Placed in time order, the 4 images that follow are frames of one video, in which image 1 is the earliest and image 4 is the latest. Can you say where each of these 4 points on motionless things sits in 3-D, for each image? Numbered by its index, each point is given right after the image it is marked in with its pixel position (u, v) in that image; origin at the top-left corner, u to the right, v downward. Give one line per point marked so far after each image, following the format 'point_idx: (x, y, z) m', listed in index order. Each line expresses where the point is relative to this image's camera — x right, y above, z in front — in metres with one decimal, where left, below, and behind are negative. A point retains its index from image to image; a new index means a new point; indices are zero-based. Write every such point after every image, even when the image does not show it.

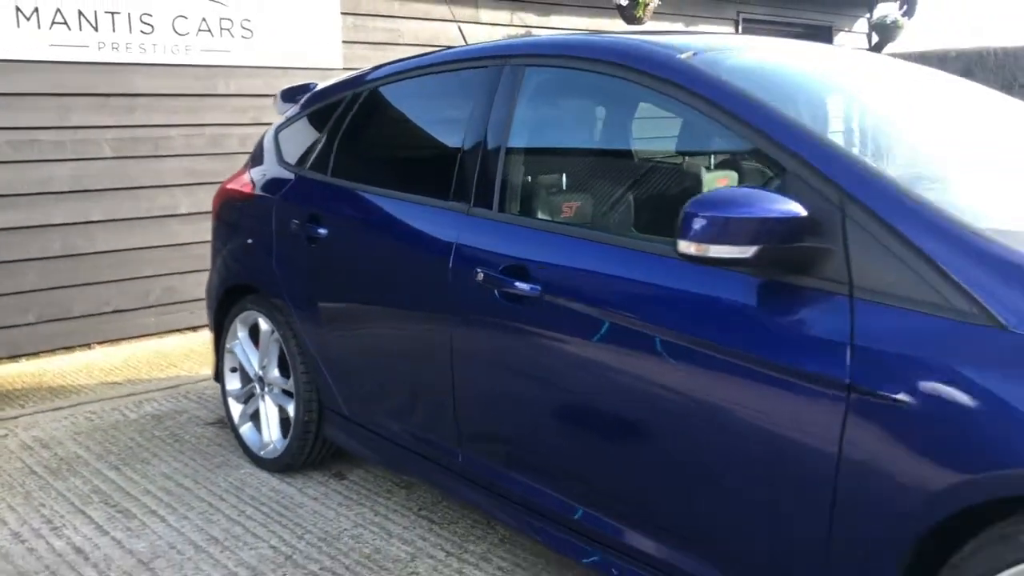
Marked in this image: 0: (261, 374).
0: (-0.9, -0.3, +3.5) m
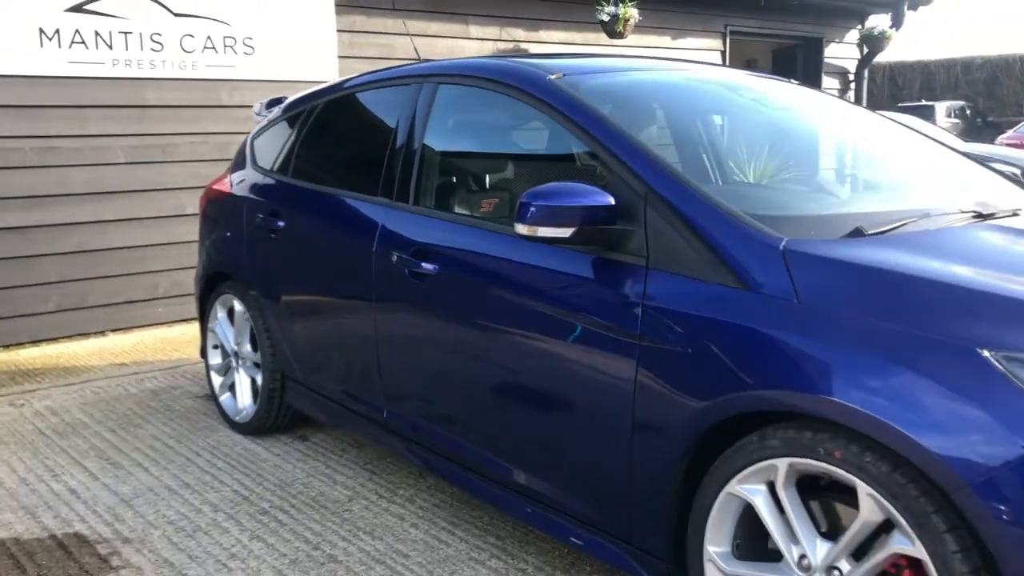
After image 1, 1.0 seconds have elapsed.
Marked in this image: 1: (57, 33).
0: (-1.2, -0.3, +4.1) m
1: (-2.7, +1.5, +5.6) m
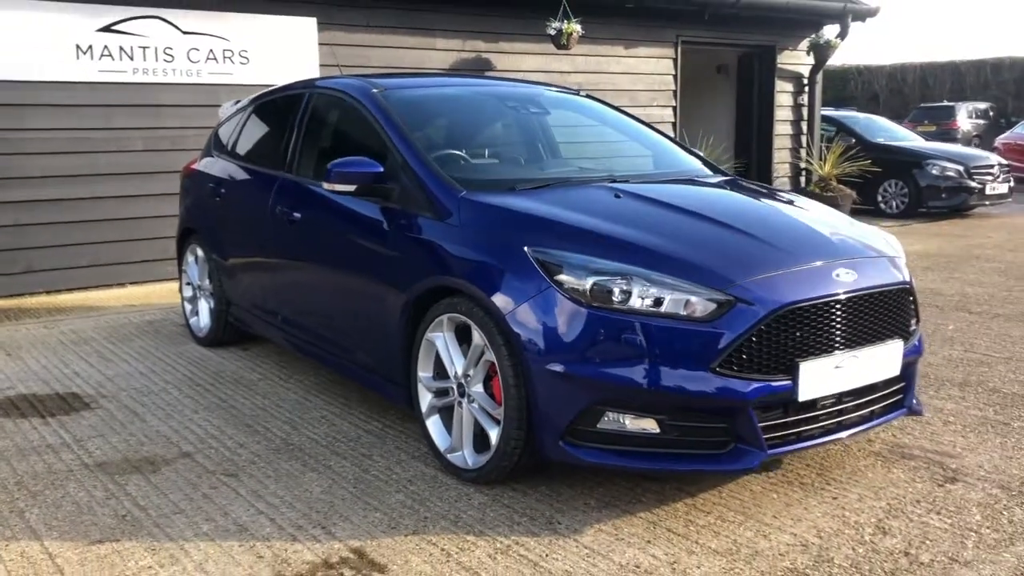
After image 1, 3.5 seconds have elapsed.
0: (-1.8, 0.0, +5.6) m
1: (-3.2, +1.8, +7.3) m
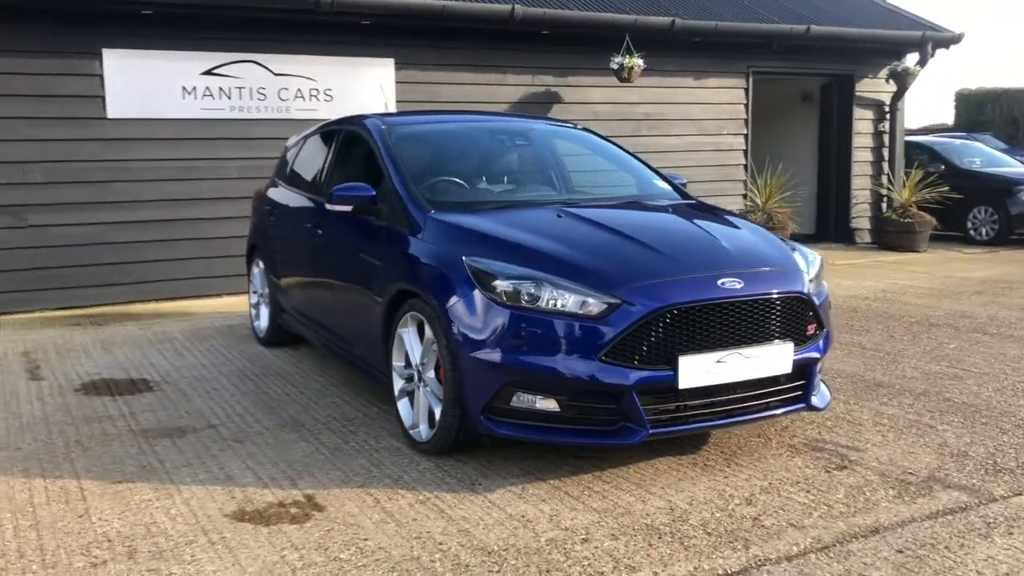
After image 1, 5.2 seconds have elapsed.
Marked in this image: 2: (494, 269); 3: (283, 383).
0: (-1.7, 0.0, +6.5) m
1: (-2.8, +1.7, +8.4) m
2: (-0.1, +0.1, +3.7) m
3: (-1.3, -0.5, +5.4) m
